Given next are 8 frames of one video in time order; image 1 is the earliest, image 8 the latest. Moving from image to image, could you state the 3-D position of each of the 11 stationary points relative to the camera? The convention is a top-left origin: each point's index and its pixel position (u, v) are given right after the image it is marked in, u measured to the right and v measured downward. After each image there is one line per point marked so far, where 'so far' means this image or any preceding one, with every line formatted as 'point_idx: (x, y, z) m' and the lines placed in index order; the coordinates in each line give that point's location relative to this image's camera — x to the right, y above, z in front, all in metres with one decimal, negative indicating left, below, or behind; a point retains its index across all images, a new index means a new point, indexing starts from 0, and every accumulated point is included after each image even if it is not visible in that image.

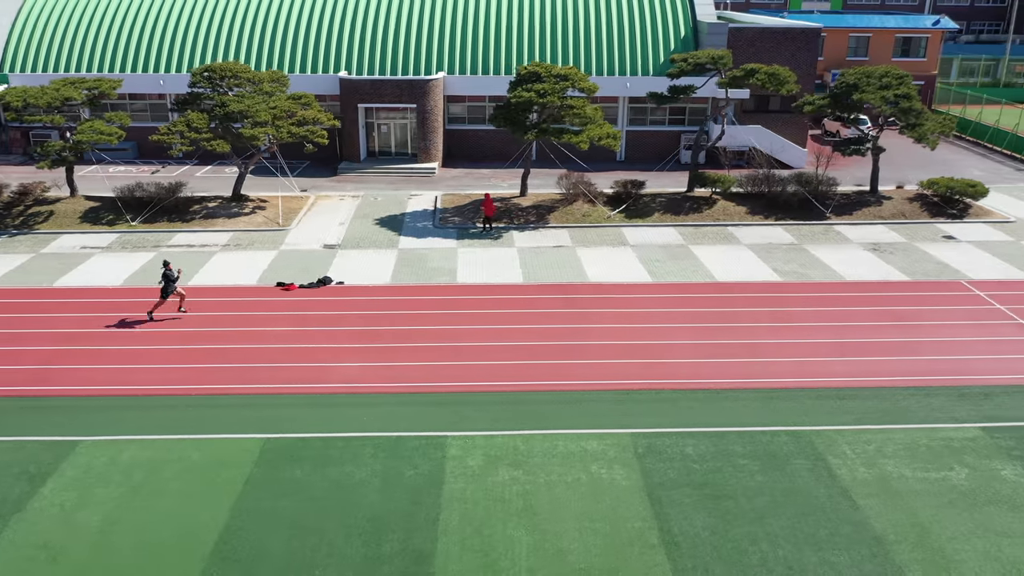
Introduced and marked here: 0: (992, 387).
0: (+7.9, -1.6, +17.6) m
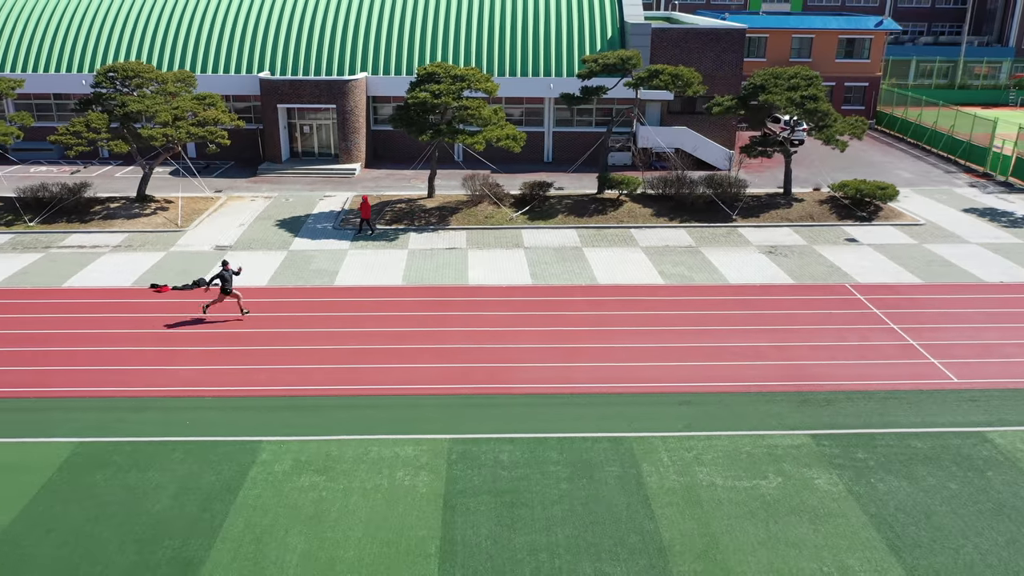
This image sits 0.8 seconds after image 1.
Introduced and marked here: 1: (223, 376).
0: (+5.2, -1.7, +17.3) m
1: (-4.8, -1.5, +17.9) m
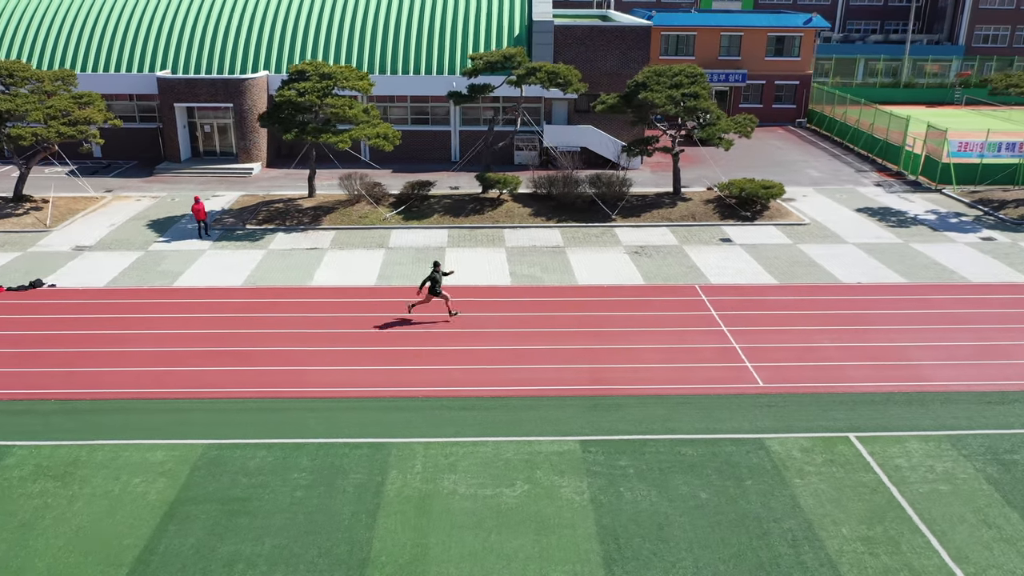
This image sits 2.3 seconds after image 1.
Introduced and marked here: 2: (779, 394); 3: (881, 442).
0: (+1.8, -1.7, +16.7) m
1: (-8.2, -1.5, +17.5) m
2: (+4.2, -1.7, +16.8) m
3: (+5.3, -2.2, +15.3) m
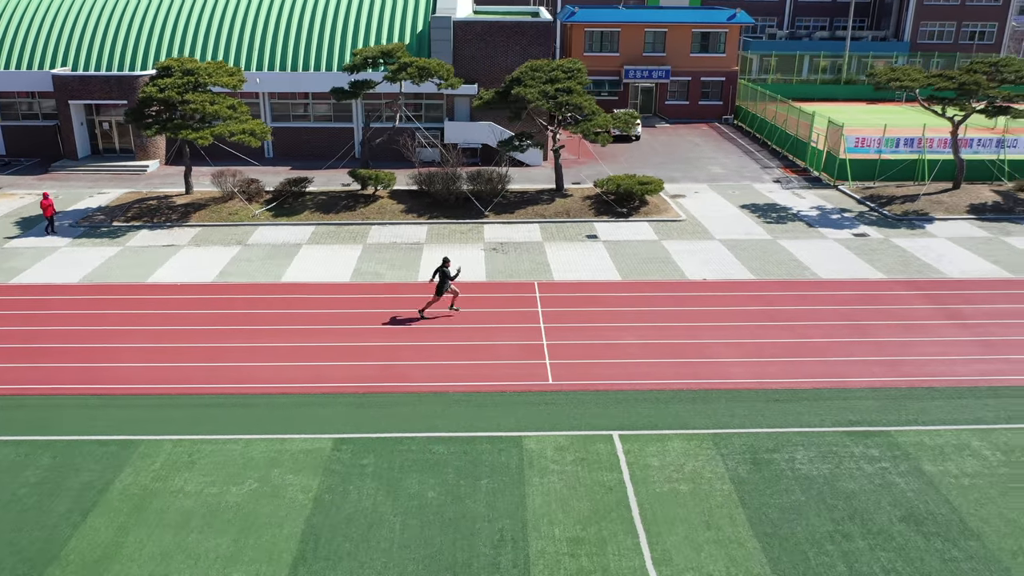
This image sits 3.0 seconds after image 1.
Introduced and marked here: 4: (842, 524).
0: (-1.6, -1.6, +16.4) m
1: (-11.6, -1.4, +17.4) m
2: (+0.8, -1.6, +16.5) m
3: (+1.8, -2.1, +14.9) m
4: (+4.0, -2.8, +12.8) m
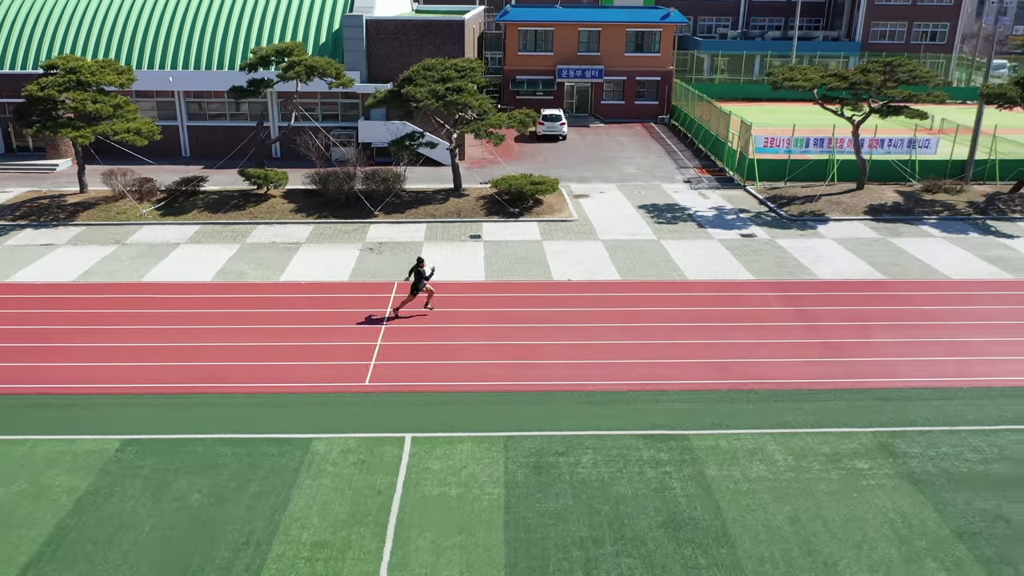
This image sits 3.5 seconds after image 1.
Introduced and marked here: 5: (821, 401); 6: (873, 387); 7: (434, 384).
0: (-4.5, -1.6, +16.2) m
1: (-14.5, -1.4, +17.3) m
2: (-2.1, -1.6, +16.3) m
3: (-1.1, -2.1, +14.7) m
4: (+1.0, -2.9, +12.6) m
5: (+4.7, -1.7, +16.1) m
6: (+5.6, -1.6, +16.6) m
7: (-1.2, -1.5, +16.7) m
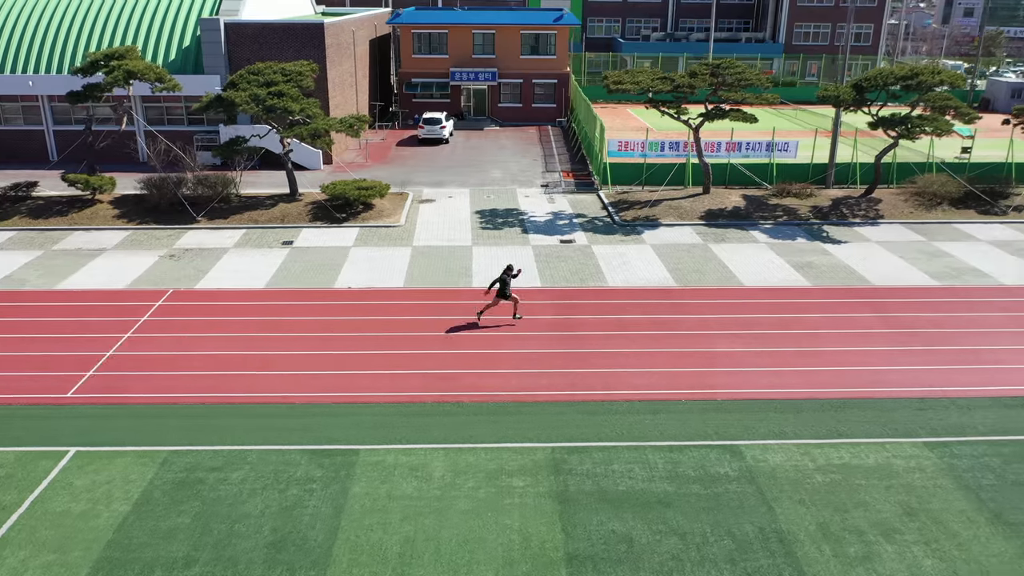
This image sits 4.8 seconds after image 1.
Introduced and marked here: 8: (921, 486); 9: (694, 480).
0: (-9.0, -1.8, +15.9) m
1: (-19.0, -1.5, +17.2) m
2: (-6.7, -1.8, +15.9) m
3: (-5.7, -2.3, +14.3) m
4: (-3.6, -3.0, +12.2) m
5: (+0.1, -1.9, +15.6) m
6: (+1.1, -1.7, +16.1) m
7: (-5.7, -1.6, +16.3) m
8: (+5.2, -2.5, +13.7) m
9: (+2.3, -2.5, +13.7) m
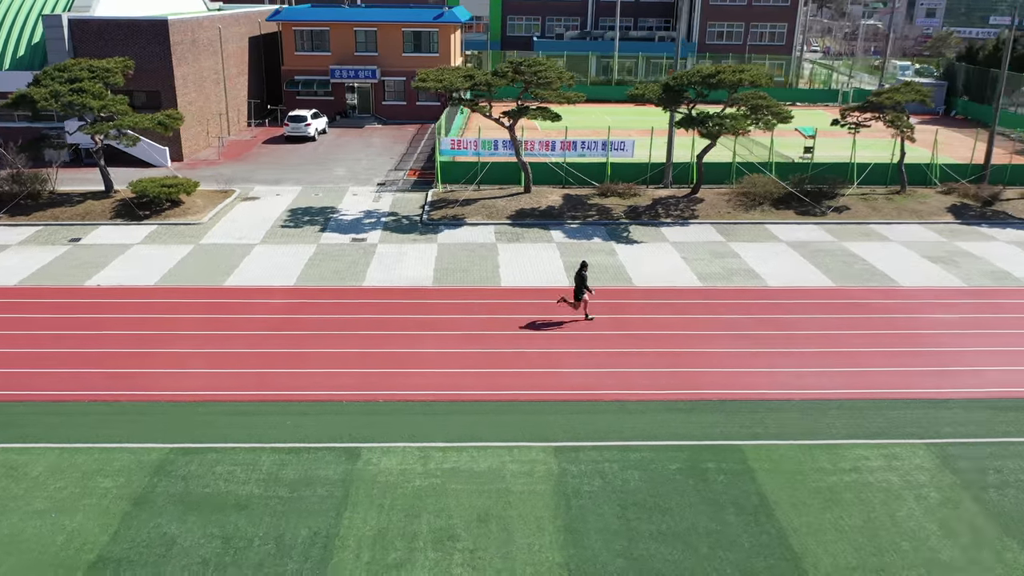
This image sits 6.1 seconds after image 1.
0: (-14.1, -1.7, +15.9) m
1: (-24.1, -1.3, +17.4) m
2: (-11.8, -1.7, +15.9) m
3: (-10.8, -2.2, +14.2) m
4: (-8.8, -2.9, +12.0) m
5: (-5.0, -1.8, +15.4) m
6: (-4.0, -1.7, +15.9) m
7: (-10.8, -1.6, +16.2) m
8: (0.0, -2.5, +13.4) m
9: (-2.8, -2.5, +13.5) m
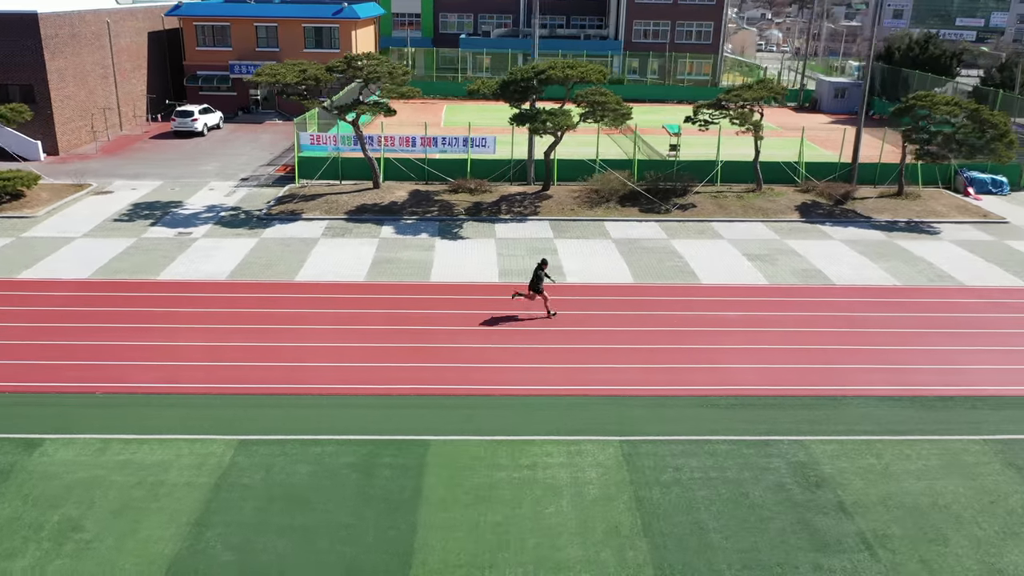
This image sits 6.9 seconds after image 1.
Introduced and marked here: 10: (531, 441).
0: (-18.4, -1.5, +16.0) m
1: (-28.3, -1.1, +17.7) m
2: (-16.0, -1.5, +16.0) m
3: (-15.1, -2.0, +14.3) m
4: (-13.1, -2.8, +12.1) m
5: (-9.2, -1.7, +15.4) m
6: (-8.2, -1.5, +15.8) m
7: (-15.1, -1.4, +16.3) m
8: (-4.2, -2.4, +13.3) m
9: (-7.1, -2.3, +13.4) m
10: (+0.3, -2.1, +14.5) m
